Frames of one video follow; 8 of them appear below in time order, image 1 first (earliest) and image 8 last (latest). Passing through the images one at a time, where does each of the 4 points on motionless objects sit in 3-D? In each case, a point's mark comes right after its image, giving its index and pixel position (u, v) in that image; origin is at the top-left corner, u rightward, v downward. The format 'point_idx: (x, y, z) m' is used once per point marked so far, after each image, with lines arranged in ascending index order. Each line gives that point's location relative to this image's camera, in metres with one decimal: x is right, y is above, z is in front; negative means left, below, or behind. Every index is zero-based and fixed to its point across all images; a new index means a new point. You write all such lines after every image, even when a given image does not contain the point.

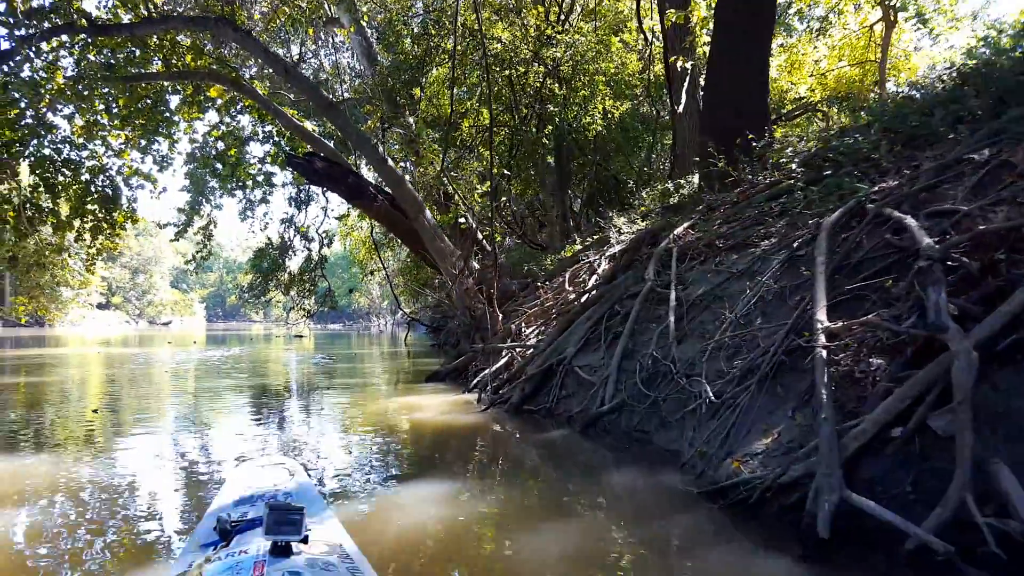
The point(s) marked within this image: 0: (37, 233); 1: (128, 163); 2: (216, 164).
0: (-7.9, +0.9, +11.9) m
1: (-6.6, +2.1, +12.5) m
2: (-5.8, +2.5, +14.1) m
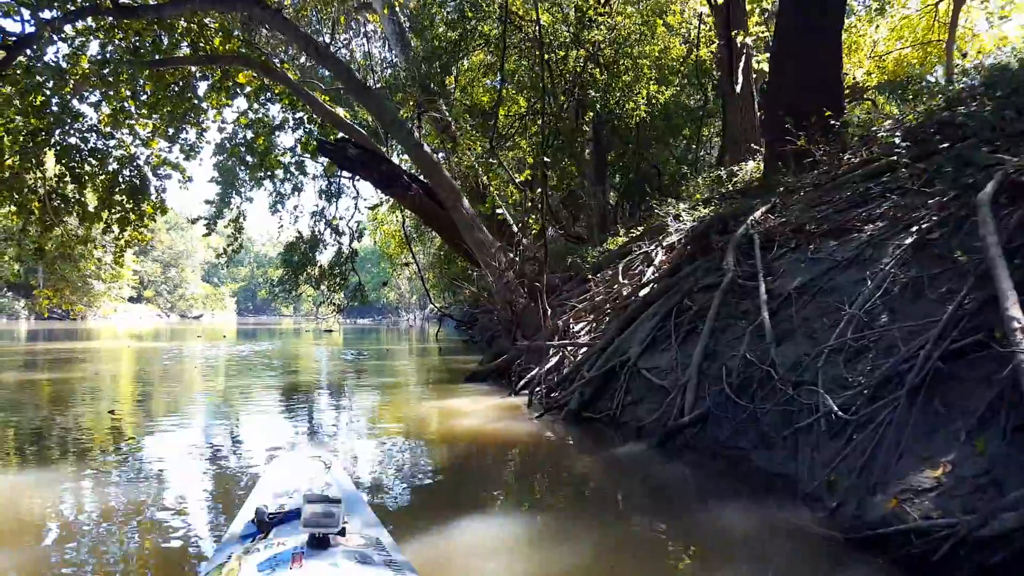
0: (-7.2, +1.0, +11.6) m
1: (-6.0, +2.3, +12.2) m
2: (-5.1, +2.6, +13.8) m
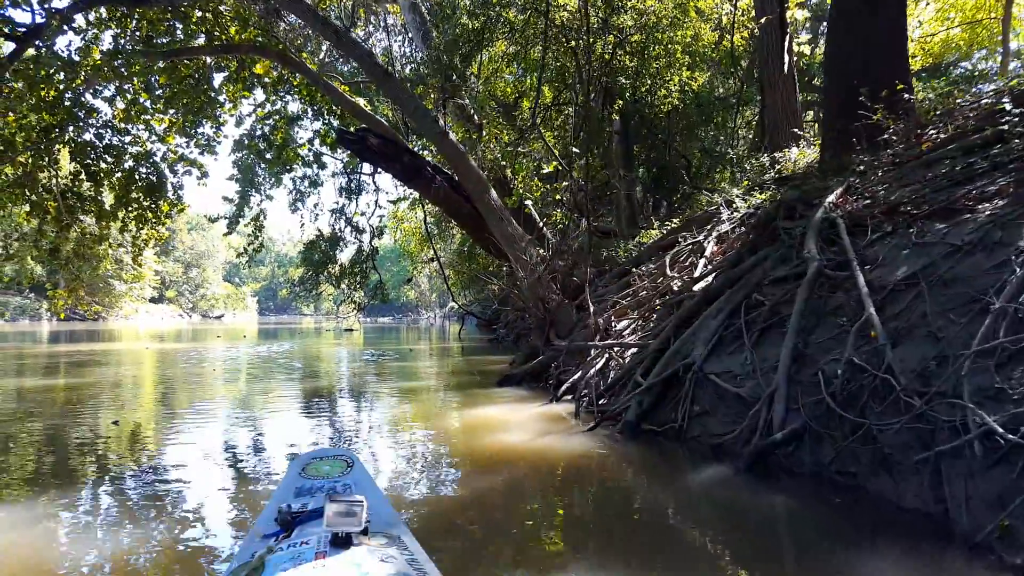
0: (-6.8, +1.0, +11.3) m
1: (-5.5, +2.3, +11.8) m
2: (-4.7, +2.6, +13.4) m
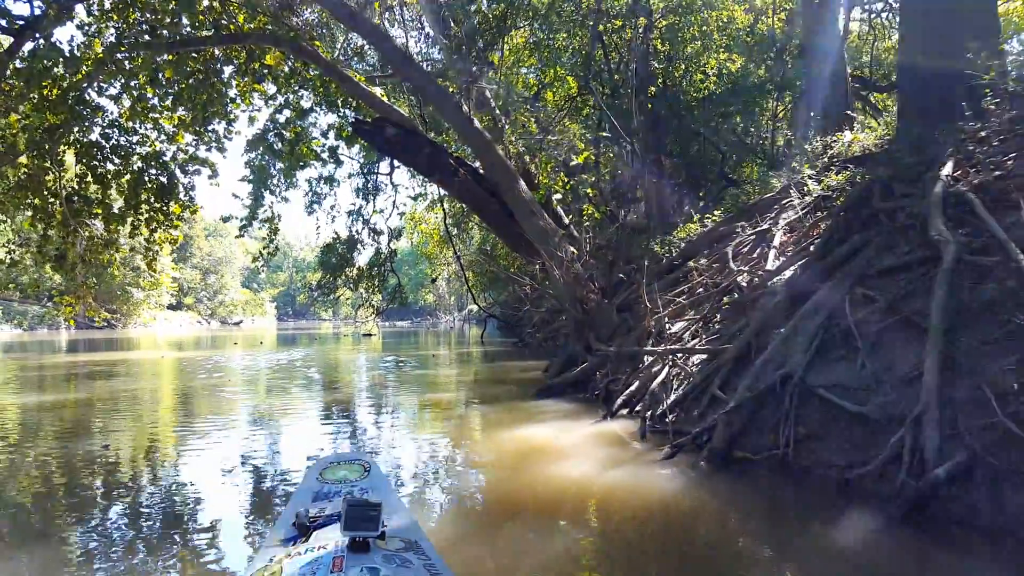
0: (-6.4, +0.9, +10.8) m
1: (-5.1, +2.2, +11.3) m
2: (-4.2, +2.5, +12.9) m
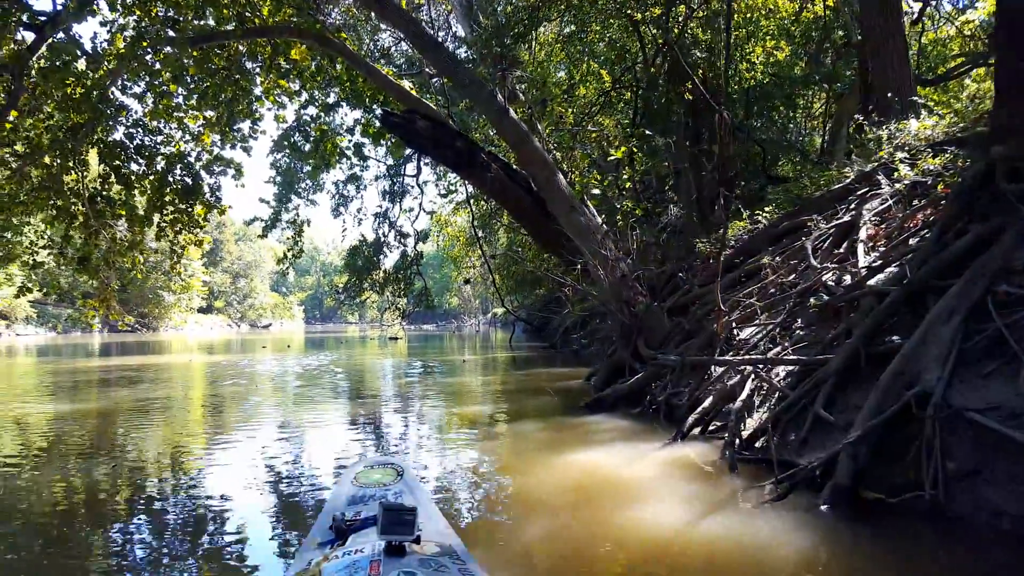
0: (-5.9, +0.9, +10.5) m
1: (-4.6, +2.1, +11.0) m
2: (-3.7, +2.5, +12.5) m
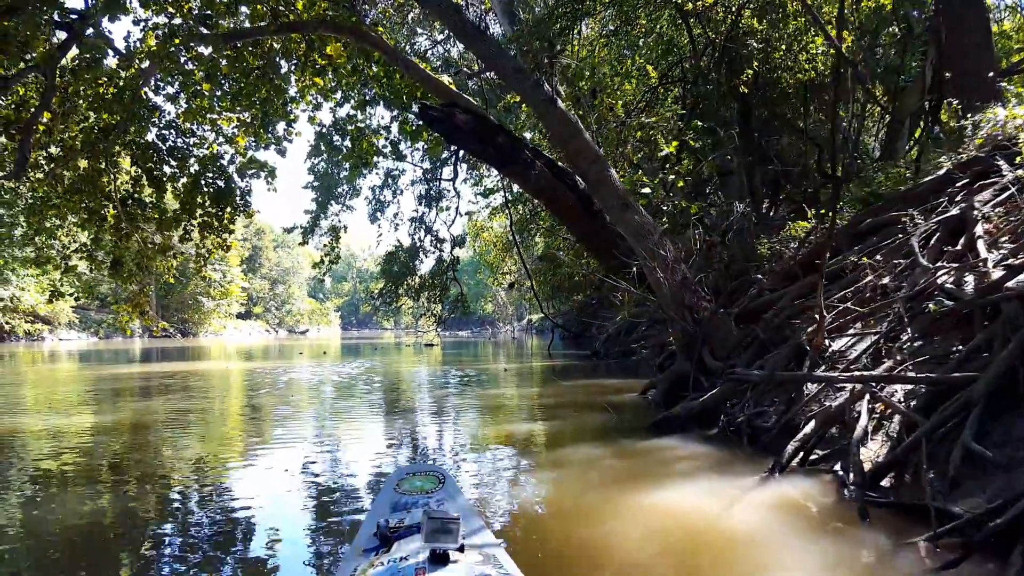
0: (-5.3, +0.8, +10.3) m
1: (-4.0, +2.1, +10.7) m
2: (-3.0, +2.4, +12.2) m
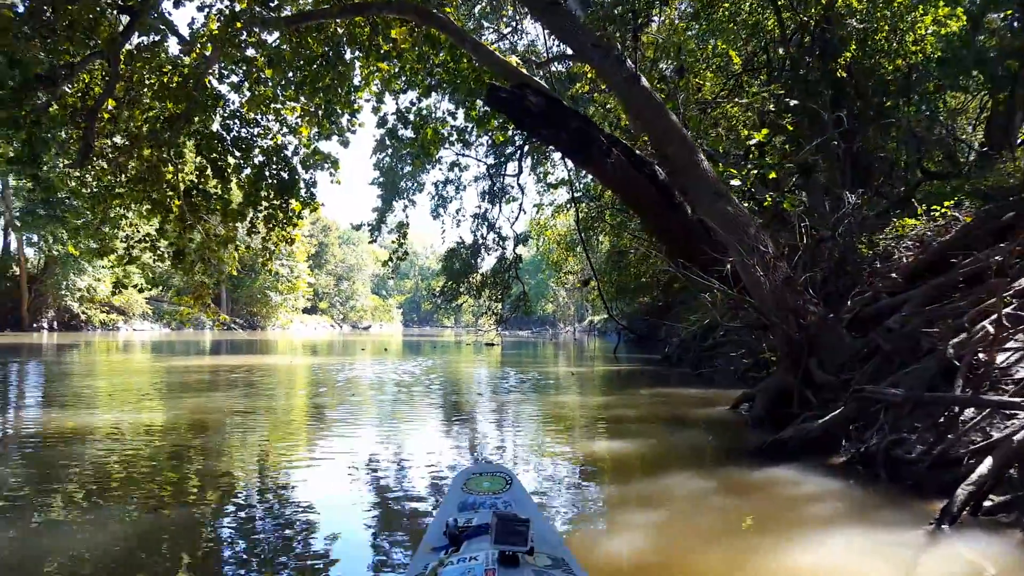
0: (-4.4, +0.9, +10.2) m
1: (-3.0, +2.2, +10.4) m
2: (-1.8, +2.5, +11.9) m
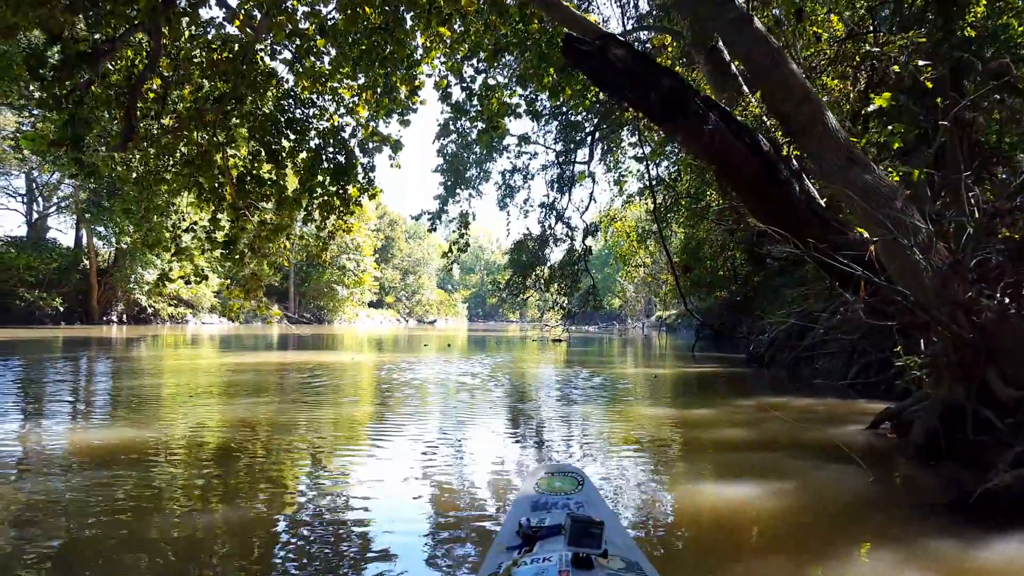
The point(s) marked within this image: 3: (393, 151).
0: (-3.4, +1.0, +9.6) m
1: (-2.0, +2.3, +9.8) m
2: (-0.7, +2.6, +11.1) m
3: (-1.7, +1.9, +10.0) m
